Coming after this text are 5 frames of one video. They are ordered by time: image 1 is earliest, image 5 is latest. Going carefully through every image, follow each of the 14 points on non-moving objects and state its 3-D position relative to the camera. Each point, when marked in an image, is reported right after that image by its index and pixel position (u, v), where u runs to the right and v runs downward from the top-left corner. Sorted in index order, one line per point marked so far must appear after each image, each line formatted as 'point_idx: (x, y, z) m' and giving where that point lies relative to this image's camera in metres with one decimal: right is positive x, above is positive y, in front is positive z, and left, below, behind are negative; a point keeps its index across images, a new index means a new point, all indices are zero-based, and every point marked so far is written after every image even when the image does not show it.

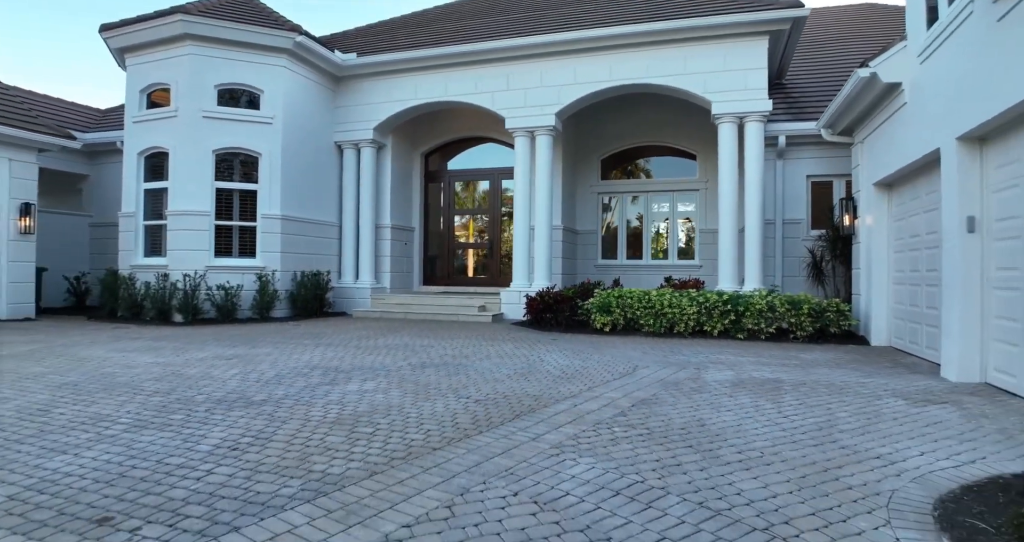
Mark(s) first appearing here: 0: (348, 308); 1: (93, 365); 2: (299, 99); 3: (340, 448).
0: (-3.6, -0.8, +14.5) m
1: (-4.8, -1.1, +7.6) m
2: (-4.4, +3.5, +13.5) m
3: (-1.1, -1.1, +4.3) m
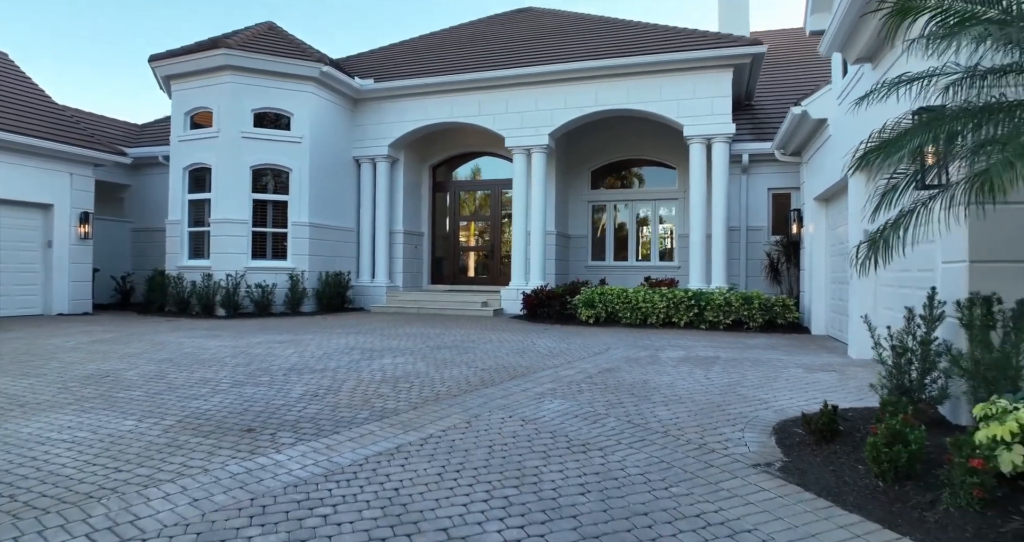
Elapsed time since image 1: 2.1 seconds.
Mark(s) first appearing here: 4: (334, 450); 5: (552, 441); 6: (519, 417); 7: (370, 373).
0: (-3.6, -0.8, +16.3) m
1: (-4.8, -1.1, +9.5) m
2: (-4.4, +3.5, +15.4) m
3: (-1.1, -1.1, +6.1) m
4: (-1.2, -1.2, +4.5) m
5: (+0.3, -1.2, +4.7) m
6: (+0.1, -1.2, +5.3) m
7: (-1.5, -1.1, +7.2) m
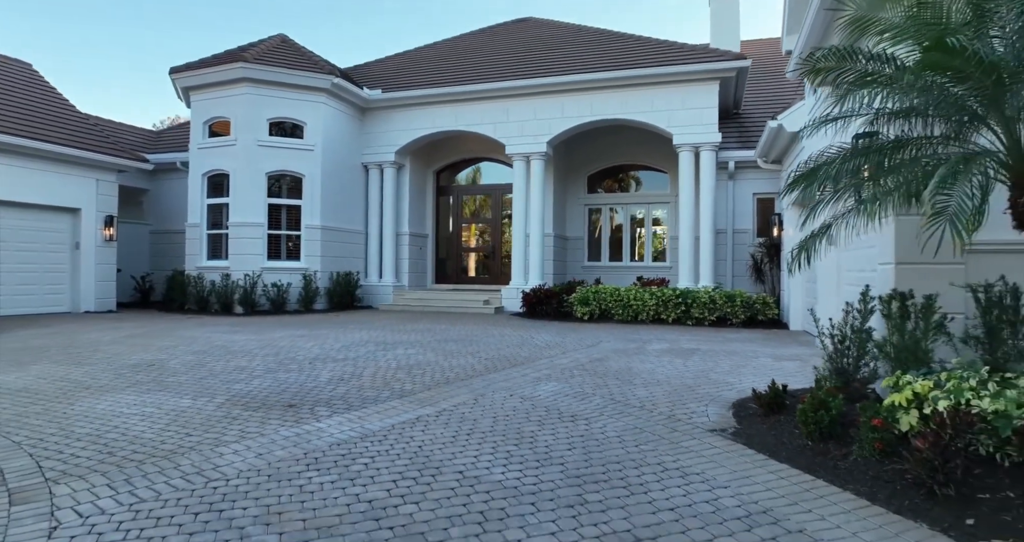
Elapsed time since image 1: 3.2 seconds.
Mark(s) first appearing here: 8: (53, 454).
0: (-3.6, -0.8, +17.2) m
1: (-4.8, -1.1, +10.4) m
2: (-4.4, +3.5, +16.3) m
3: (-1.1, -1.1, +7.0) m
4: (-1.2, -1.2, +5.4) m
5: (+0.3, -1.2, +5.6) m
6: (+0.1, -1.2, +6.2) m
7: (-1.5, -1.1, +8.1) m
8: (-3.2, -1.3, +4.6) m
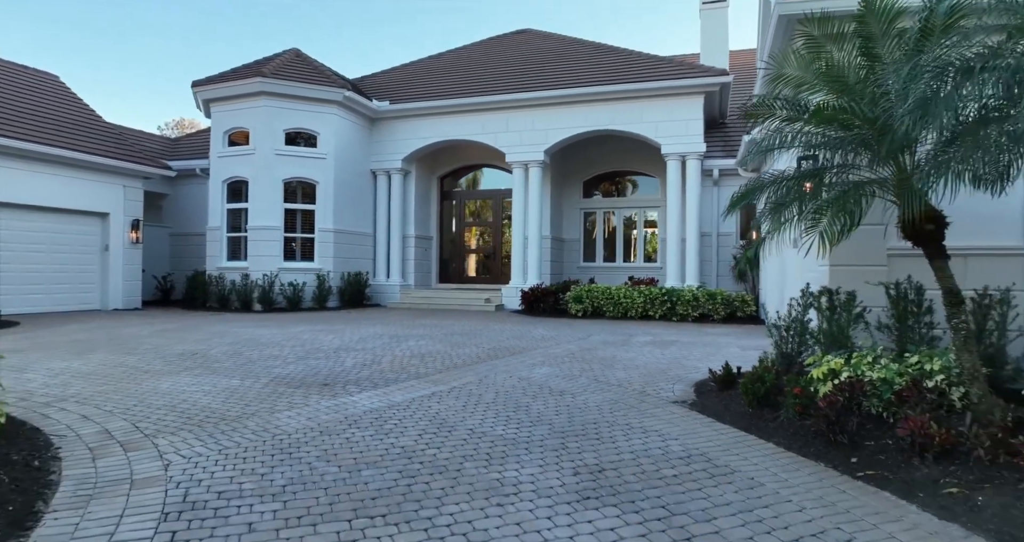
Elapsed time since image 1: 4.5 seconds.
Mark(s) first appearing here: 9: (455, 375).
0: (-3.6, -0.8, +18.4) m
1: (-4.9, -1.1, +11.5) m
2: (-4.4, +3.5, +17.4) m
3: (-1.1, -1.2, +8.2) m
4: (-1.2, -1.2, +6.5) m
5: (+0.3, -1.2, +6.7) m
6: (+0.1, -1.2, +7.3) m
7: (-1.6, -1.1, +9.2) m
8: (-3.2, -1.3, +5.8) m
9: (-0.7, -1.2, +7.5) m
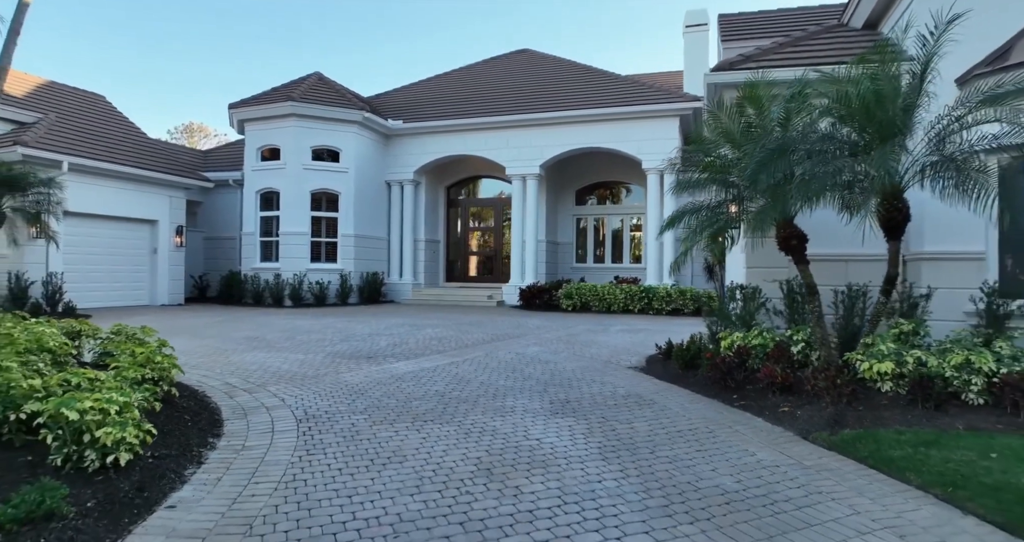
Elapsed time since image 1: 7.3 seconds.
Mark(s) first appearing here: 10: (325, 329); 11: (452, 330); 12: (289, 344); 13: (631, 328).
0: (-3.7, -0.8, +20.7) m
1: (-4.9, -1.1, +13.8) m
2: (-4.4, +3.5, +19.7) m
3: (-1.2, -1.2, +10.5) m
4: (-1.2, -1.2, +8.8) m
5: (+0.3, -1.2, +9.0) m
6: (0.0, -1.2, +9.7) m
7: (-1.6, -1.1, +11.6) m
8: (-3.2, -1.3, +8.1) m
9: (-0.7, -1.2, +9.8) m
10: (-3.6, -1.1, +12.6) m
11: (-1.1, -1.1, +12.3) m
12: (-3.6, -1.2, +10.7) m
13: (+2.3, -1.1, +12.9) m
